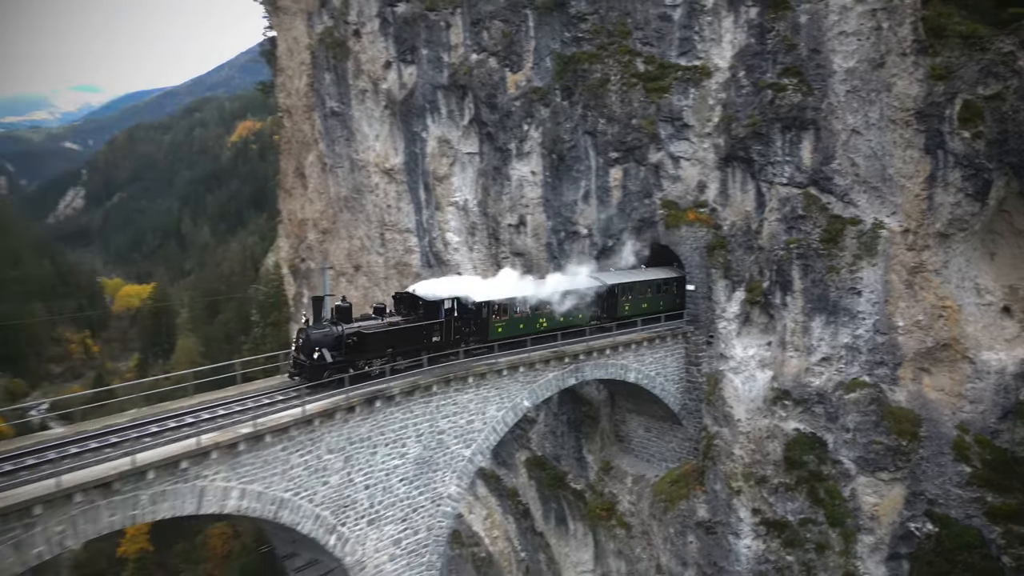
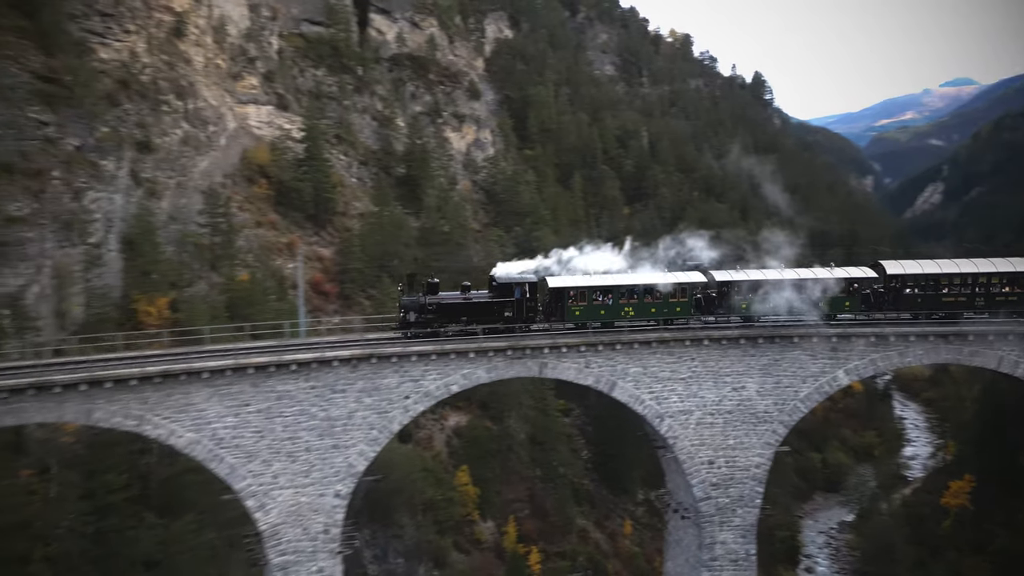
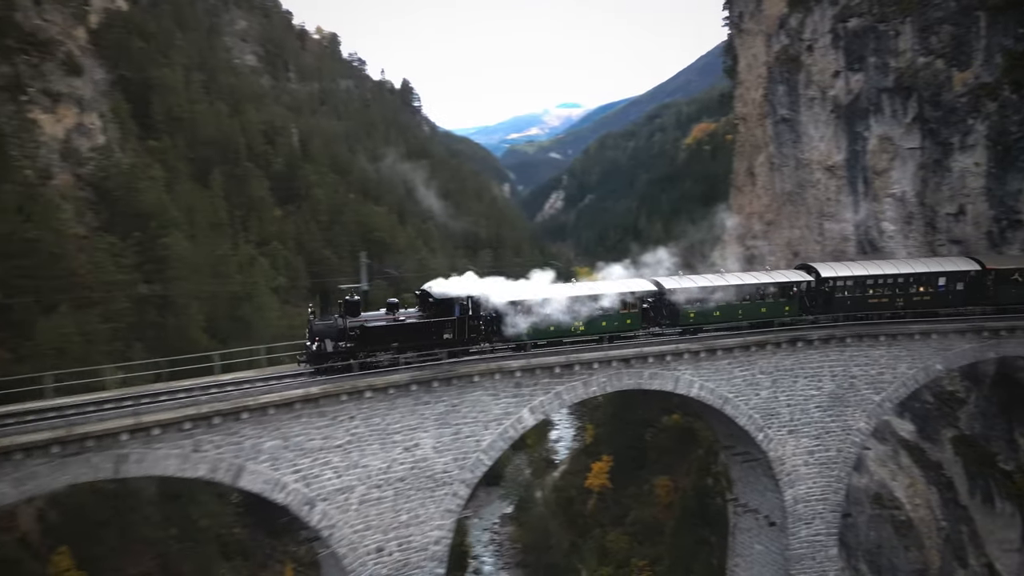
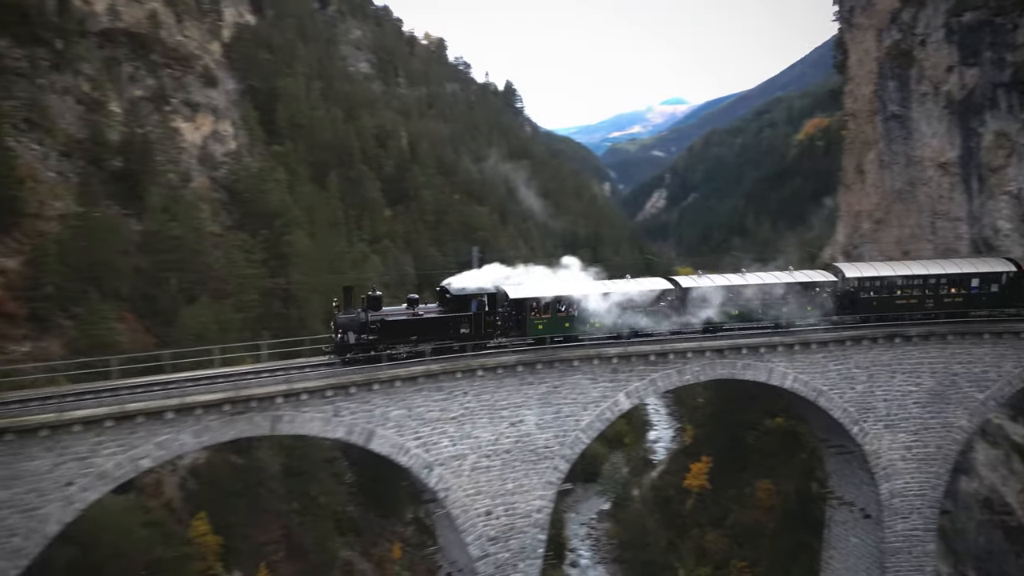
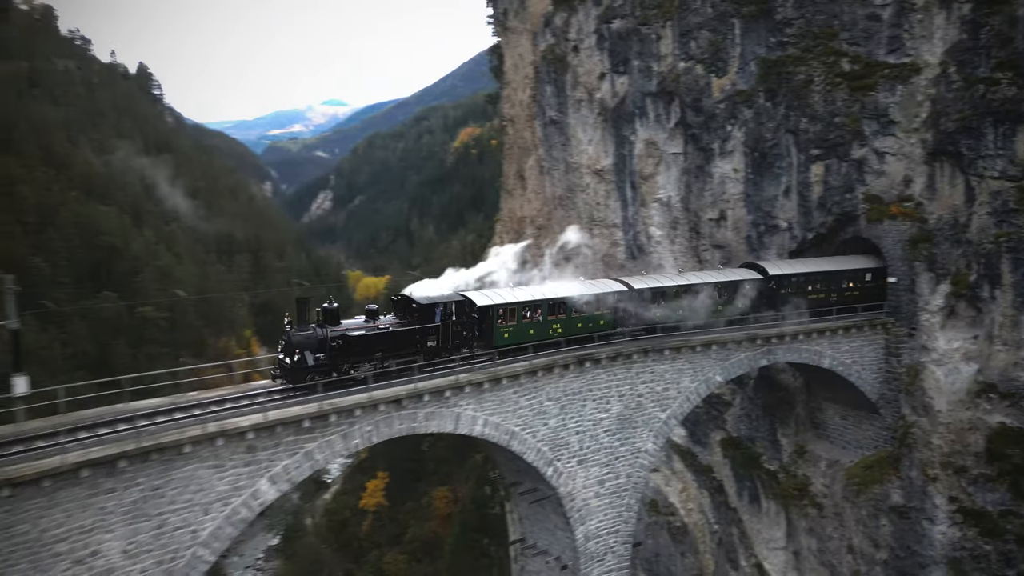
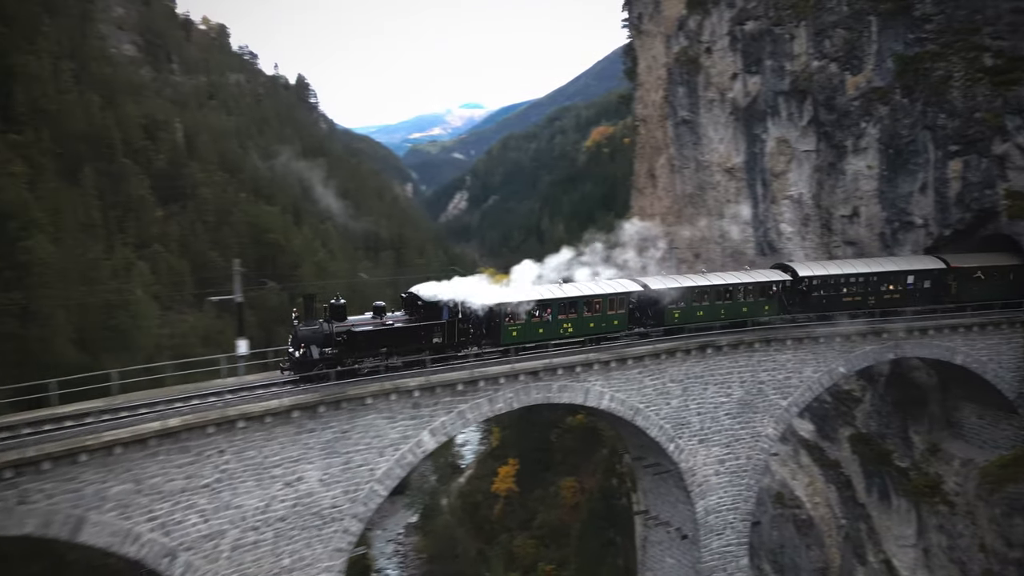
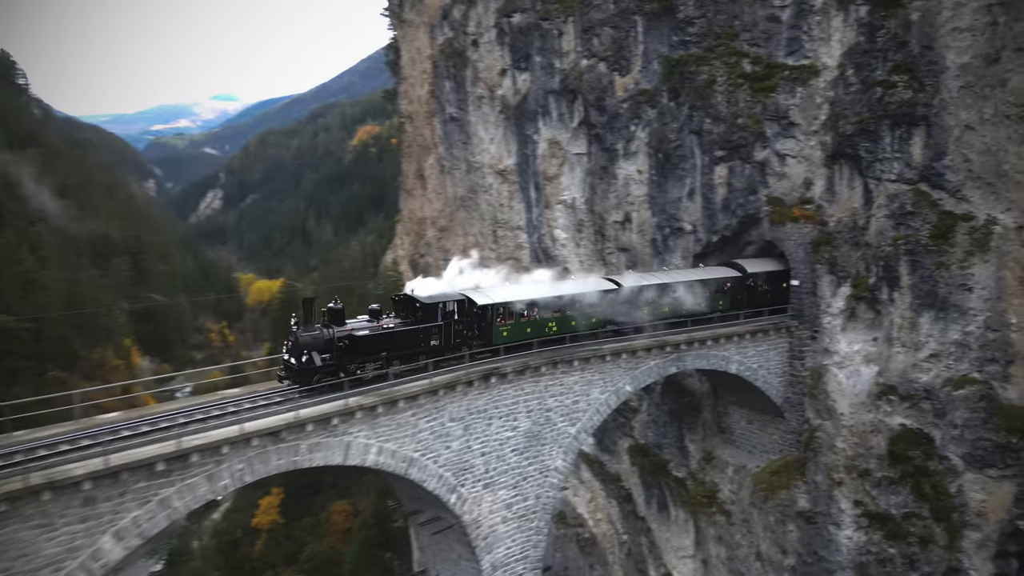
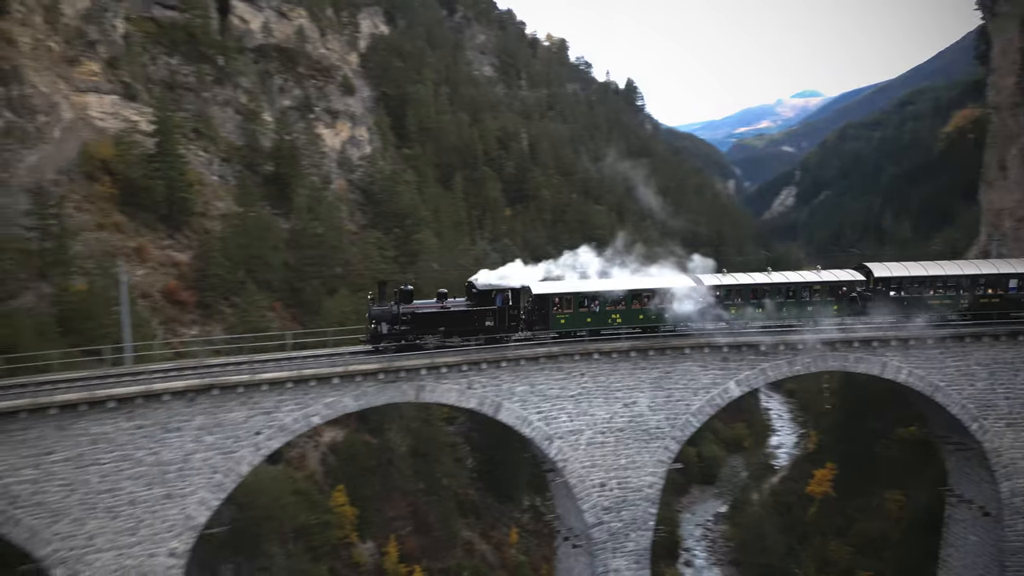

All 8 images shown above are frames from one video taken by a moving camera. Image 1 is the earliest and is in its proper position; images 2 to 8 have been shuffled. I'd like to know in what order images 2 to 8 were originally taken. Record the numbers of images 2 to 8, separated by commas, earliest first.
7, 5, 6, 3, 4, 8, 2
